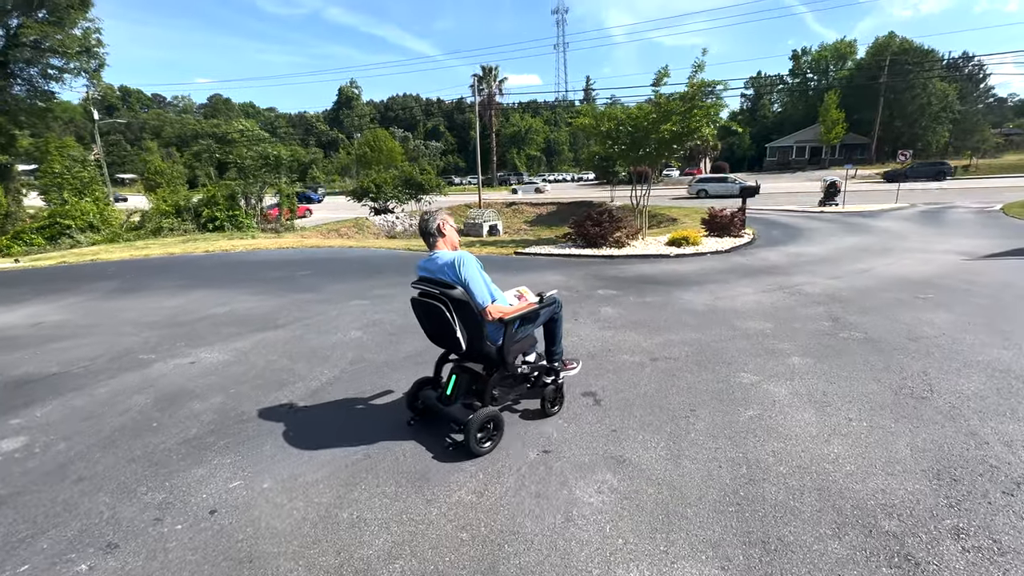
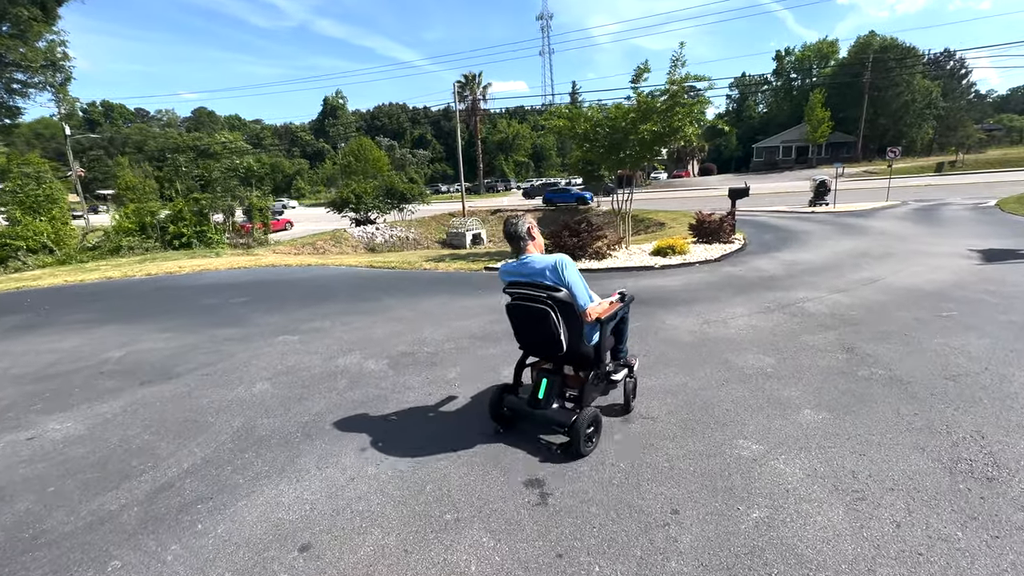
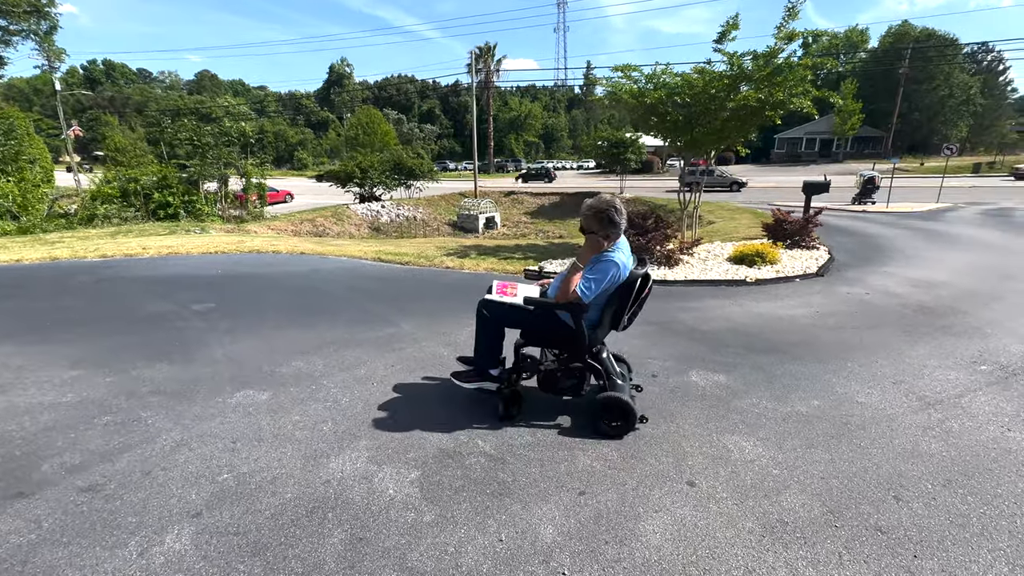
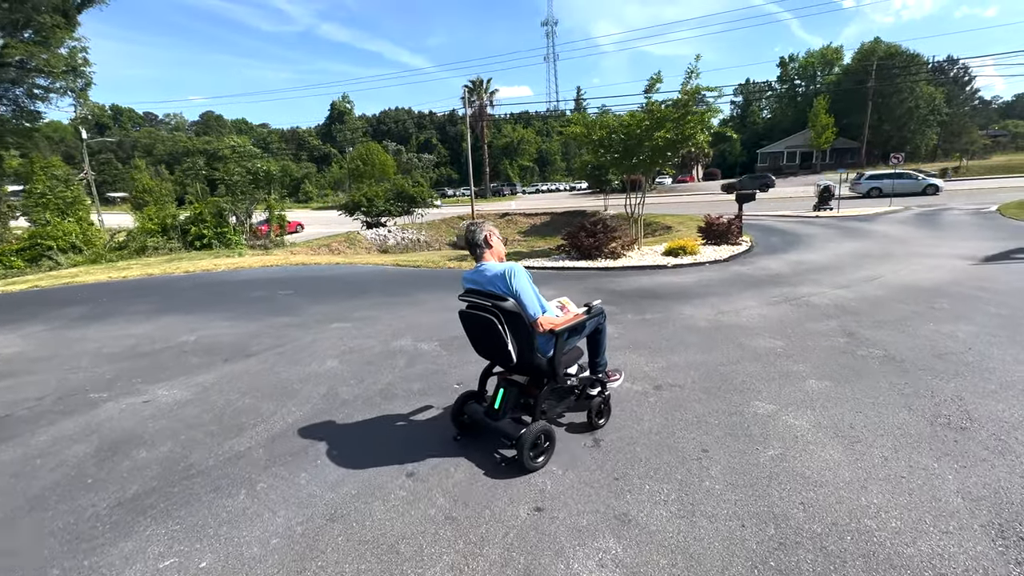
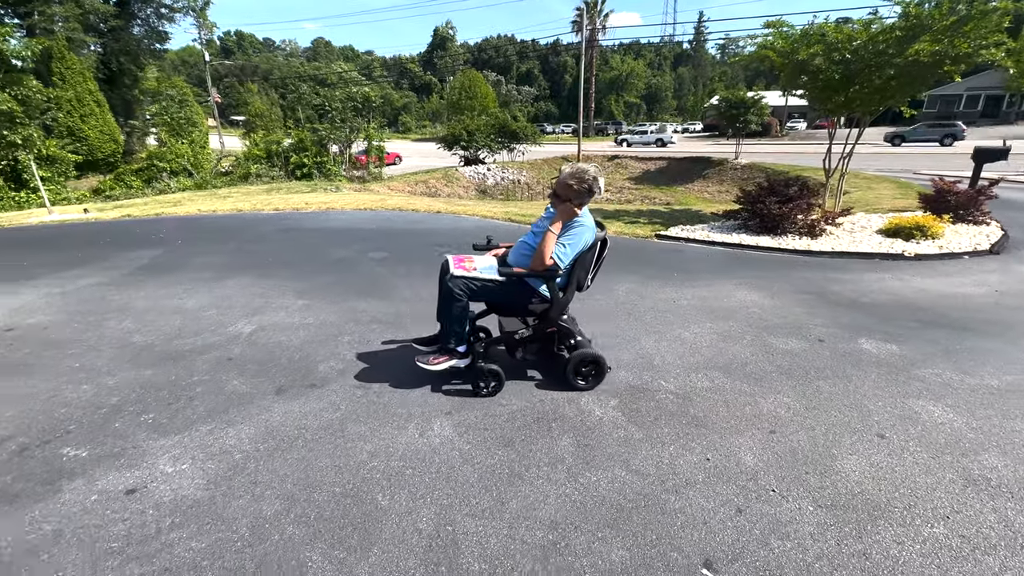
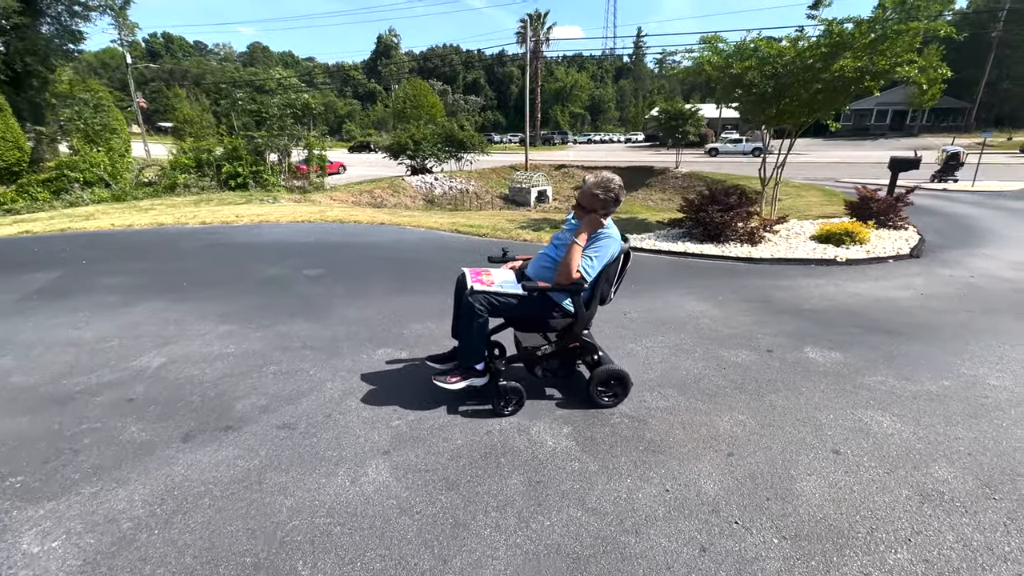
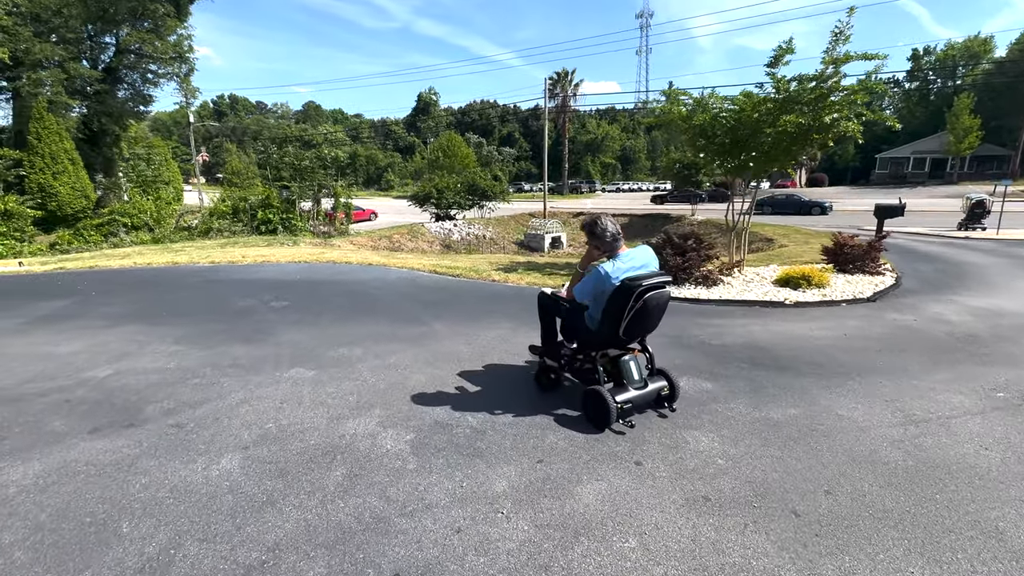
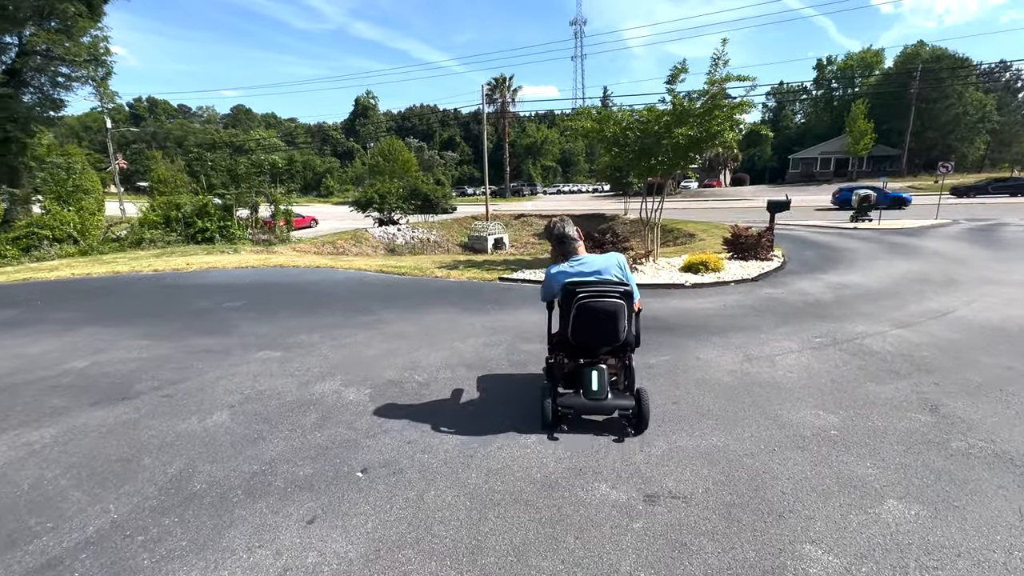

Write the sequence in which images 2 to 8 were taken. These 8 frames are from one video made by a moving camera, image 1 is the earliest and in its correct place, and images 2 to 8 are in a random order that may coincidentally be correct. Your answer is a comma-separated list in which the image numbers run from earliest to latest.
4, 2, 8, 7, 3, 6, 5
